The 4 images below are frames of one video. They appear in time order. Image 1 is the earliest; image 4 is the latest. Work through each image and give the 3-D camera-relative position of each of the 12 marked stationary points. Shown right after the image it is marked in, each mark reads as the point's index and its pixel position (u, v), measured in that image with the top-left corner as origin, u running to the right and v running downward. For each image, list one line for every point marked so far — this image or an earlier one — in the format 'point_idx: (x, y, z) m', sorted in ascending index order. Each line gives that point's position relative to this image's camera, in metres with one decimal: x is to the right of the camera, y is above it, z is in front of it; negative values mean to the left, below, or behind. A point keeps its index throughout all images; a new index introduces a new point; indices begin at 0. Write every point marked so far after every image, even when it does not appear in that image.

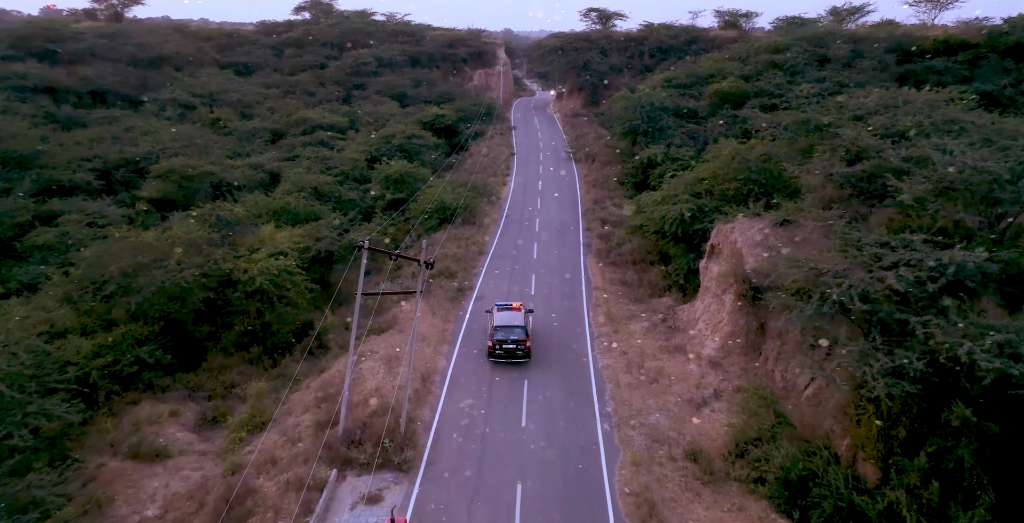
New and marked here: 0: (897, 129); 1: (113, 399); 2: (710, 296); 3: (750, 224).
0: (+10.7, +3.7, +17.8) m
1: (-11.5, -3.9, +18.5) m
2: (+6.1, -1.1, +19.9) m
3: (+7.2, +1.1, +19.5) m
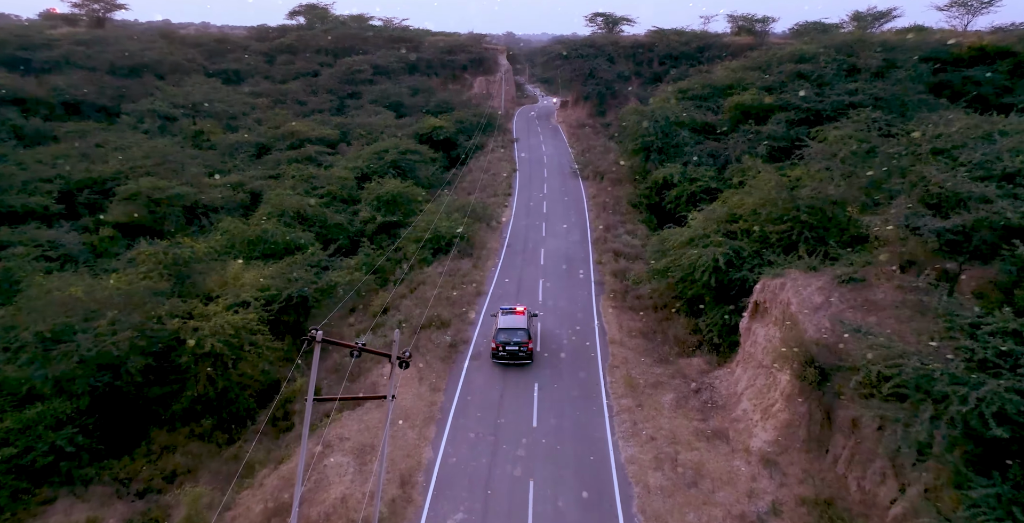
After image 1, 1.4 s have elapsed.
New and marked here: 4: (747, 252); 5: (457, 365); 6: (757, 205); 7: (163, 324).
0: (+10.7, +2.1, +14.2) m
1: (-11.4, -5.5, +14.9) m
2: (+6.2, -2.7, +16.3) m
3: (+7.3, -0.5, +15.9) m
4: (+6.9, +0.2, +18.9) m
5: (-1.7, -3.2, +19.7) m
6: (+7.5, +1.7, +19.8) m
7: (-9.8, -1.8, +18.0) m
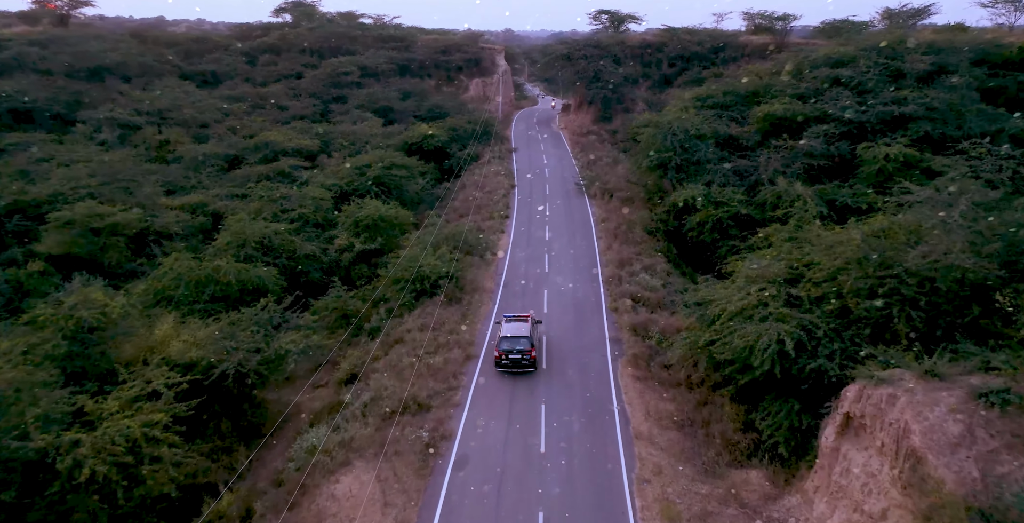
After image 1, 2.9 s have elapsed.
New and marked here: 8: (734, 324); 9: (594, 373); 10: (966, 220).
0: (+10.6, +0.3, +9.4) m
1: (-11.5, -7.4, +10.0) m
2: (+6.1, -4.5, +11.4) m
3: (+7.2, -2.3, +11.0) m
4: (+6.8, -1.6, +14.1) m
5: (-1.8, -5.0, +14.8) m
6: (+7.4, -0.1, +14.9) m
7: (-9.9, -3.6, +13.2) m
8: (+5.5, -1.5, +15.6) m
9: (+2.5, -3.4, +19.4) m
10: (+9.9, +1.1, +14.3) m
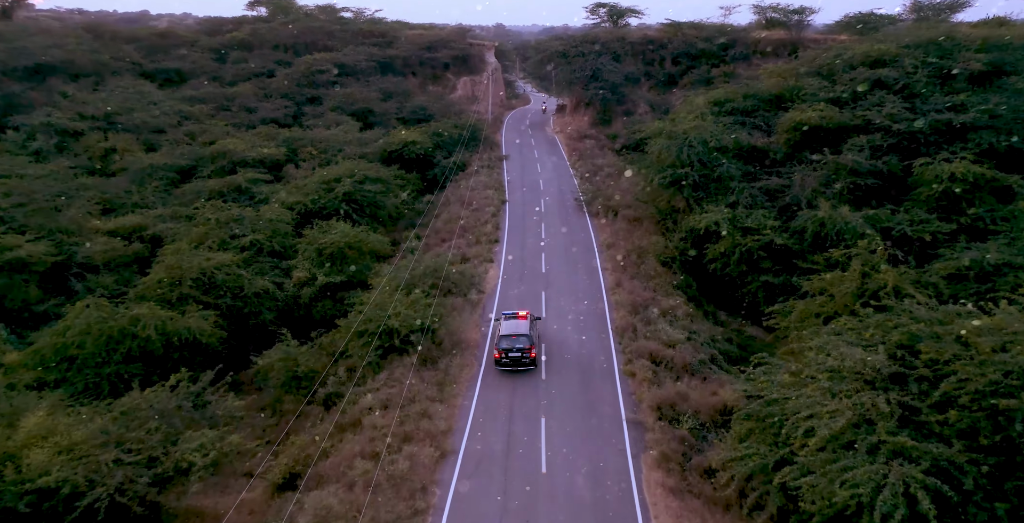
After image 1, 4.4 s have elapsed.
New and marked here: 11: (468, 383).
0: (+10.5, -1.4, +4.5) m
1: (-11.6, -9.1, +4.9) m
2: (+6.0, -6.2, +6.5) m
3: (+7.0, -4.0, +6.1) m
4: (+6.6, -3.2, +9.1) m
5: (-1.9, -6.7, +9.8) m
6: (+7.2, -1.7, +10.0) m
7: (-10.0, -5.3, +8.0) m
8: (+5.3, -3.1, +10.7) m
9: (+2.2, -5.0, +14.5) m
10: (+9.7, -0.5, +9.4) m
11: (-1.3, -3.7, +19.0) m
